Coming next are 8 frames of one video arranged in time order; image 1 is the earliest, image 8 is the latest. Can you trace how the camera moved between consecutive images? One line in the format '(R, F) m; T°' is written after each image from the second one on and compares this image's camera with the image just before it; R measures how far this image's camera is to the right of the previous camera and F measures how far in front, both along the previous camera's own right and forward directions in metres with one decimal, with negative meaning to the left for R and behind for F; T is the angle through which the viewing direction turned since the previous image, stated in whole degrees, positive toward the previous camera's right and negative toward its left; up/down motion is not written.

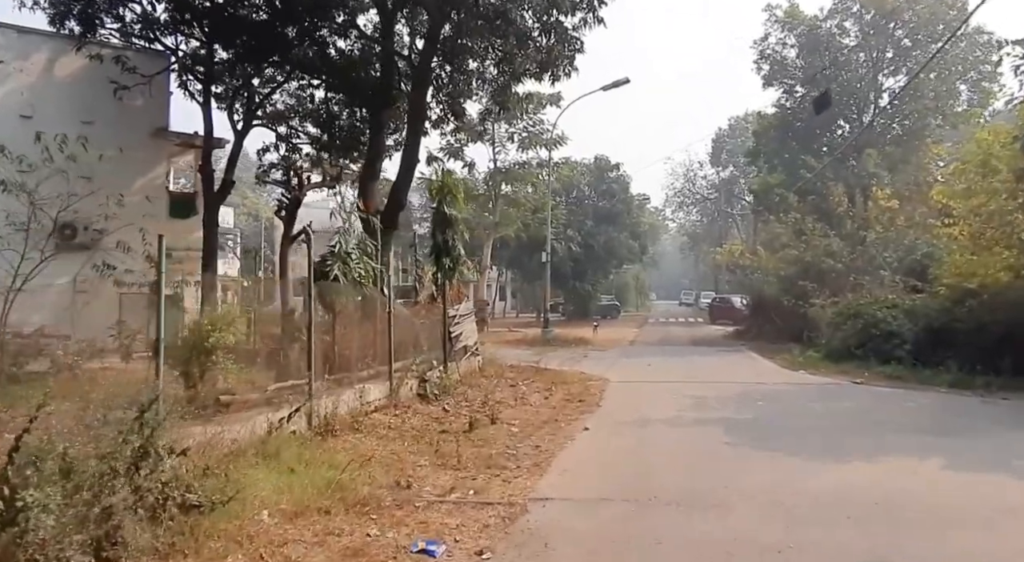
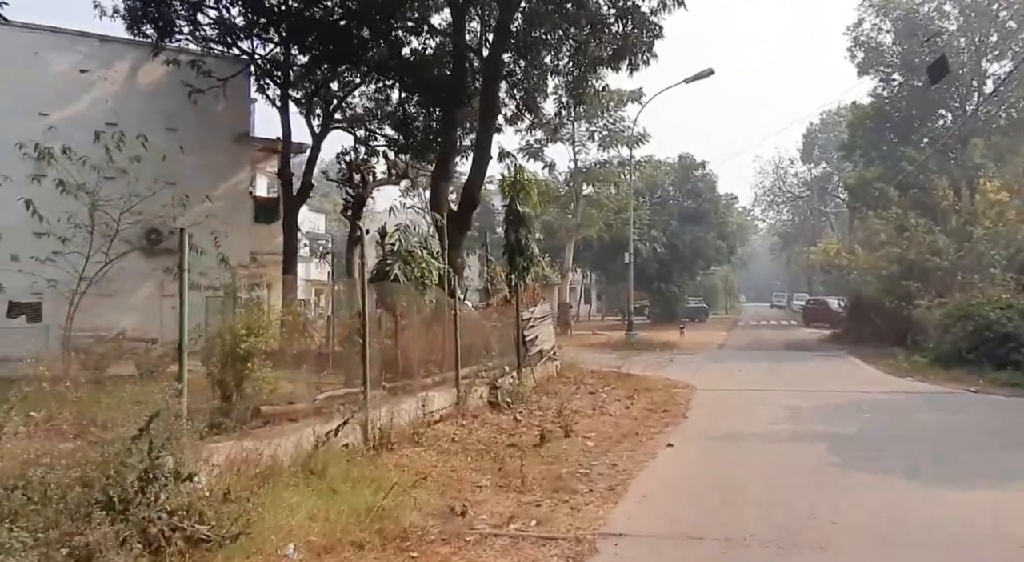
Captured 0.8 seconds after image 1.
(+0.1, +0.8) m; -6°
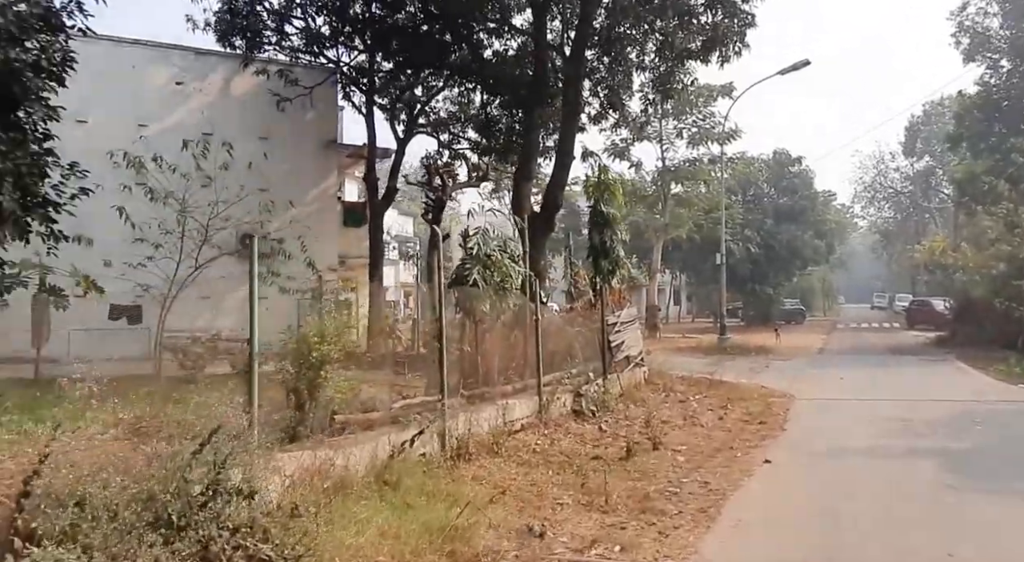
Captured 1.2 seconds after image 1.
(+0.1, +0.4) m; -6°
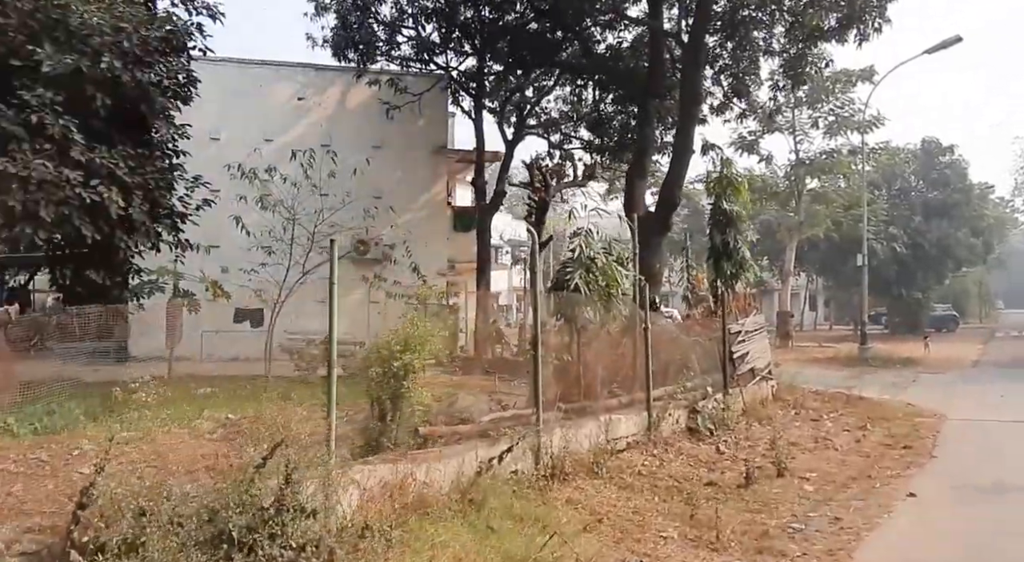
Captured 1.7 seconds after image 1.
(+0.3, +0.7) m; -9°
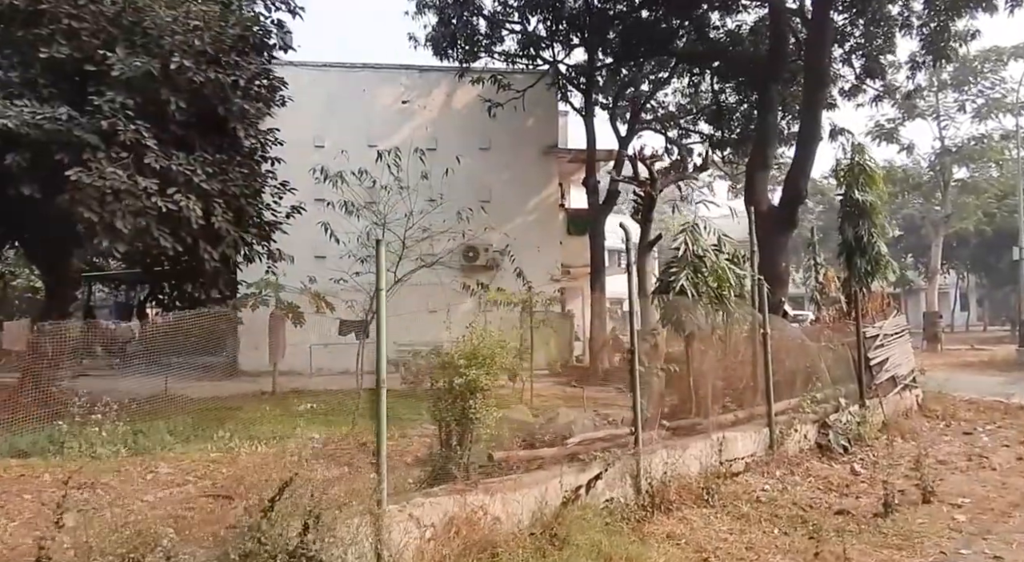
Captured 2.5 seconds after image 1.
(+0.3, +0.8) m; -9°
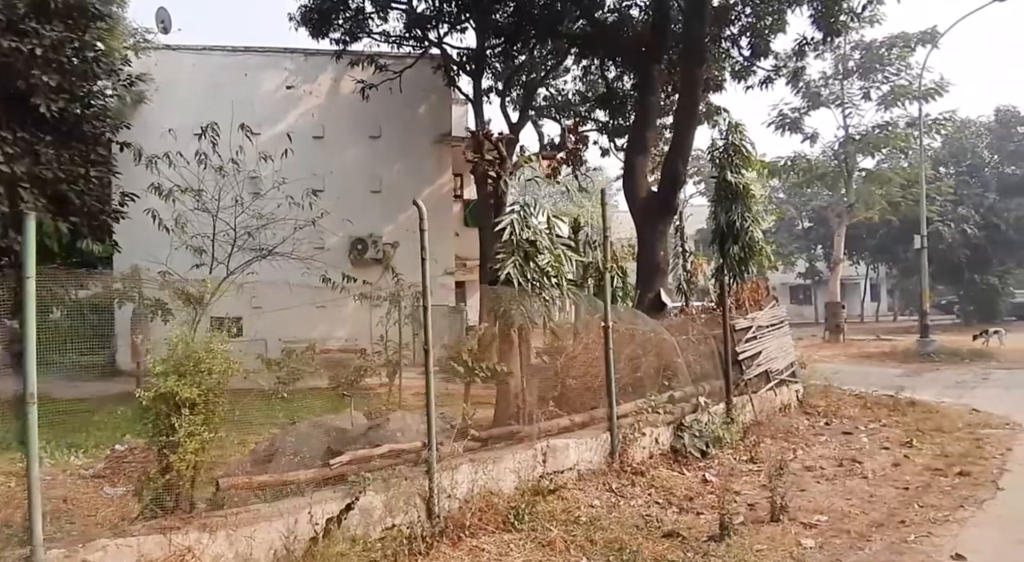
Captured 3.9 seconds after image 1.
(+1.2, +1.0) m; +4°
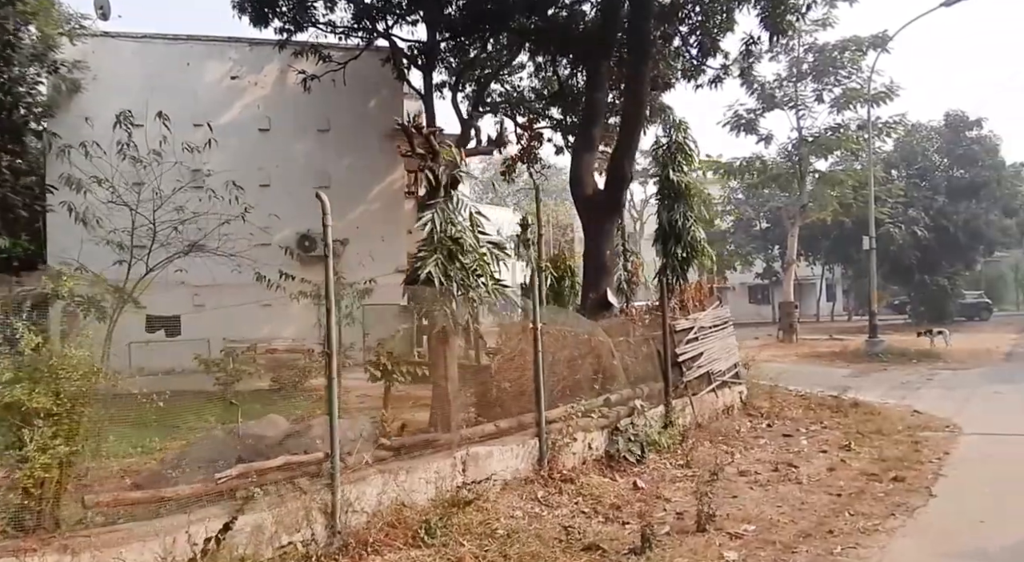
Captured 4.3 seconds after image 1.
(+0.3, +0.3) m; +3°
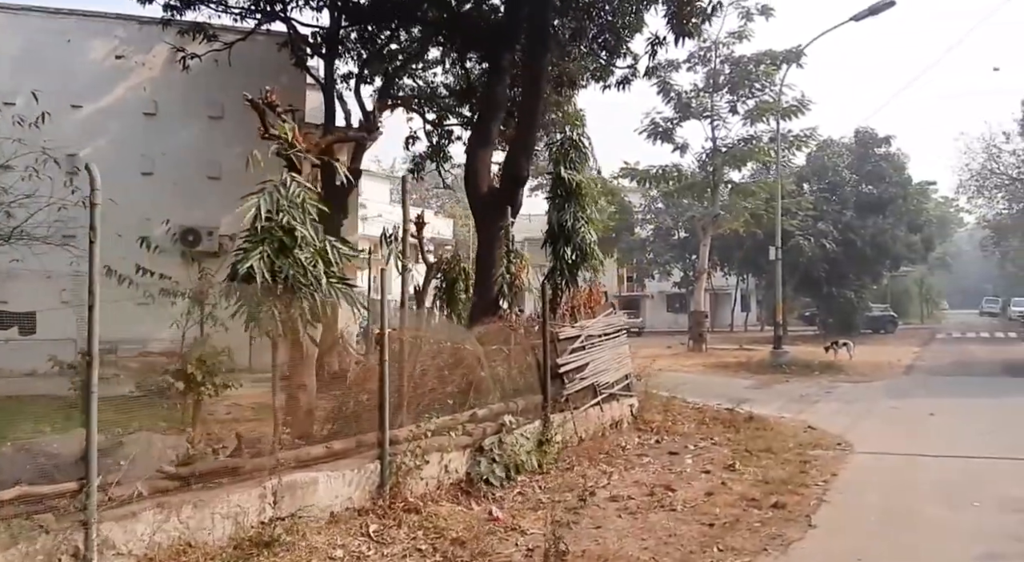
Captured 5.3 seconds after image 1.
(+0.6, +0.8) m; +5°
